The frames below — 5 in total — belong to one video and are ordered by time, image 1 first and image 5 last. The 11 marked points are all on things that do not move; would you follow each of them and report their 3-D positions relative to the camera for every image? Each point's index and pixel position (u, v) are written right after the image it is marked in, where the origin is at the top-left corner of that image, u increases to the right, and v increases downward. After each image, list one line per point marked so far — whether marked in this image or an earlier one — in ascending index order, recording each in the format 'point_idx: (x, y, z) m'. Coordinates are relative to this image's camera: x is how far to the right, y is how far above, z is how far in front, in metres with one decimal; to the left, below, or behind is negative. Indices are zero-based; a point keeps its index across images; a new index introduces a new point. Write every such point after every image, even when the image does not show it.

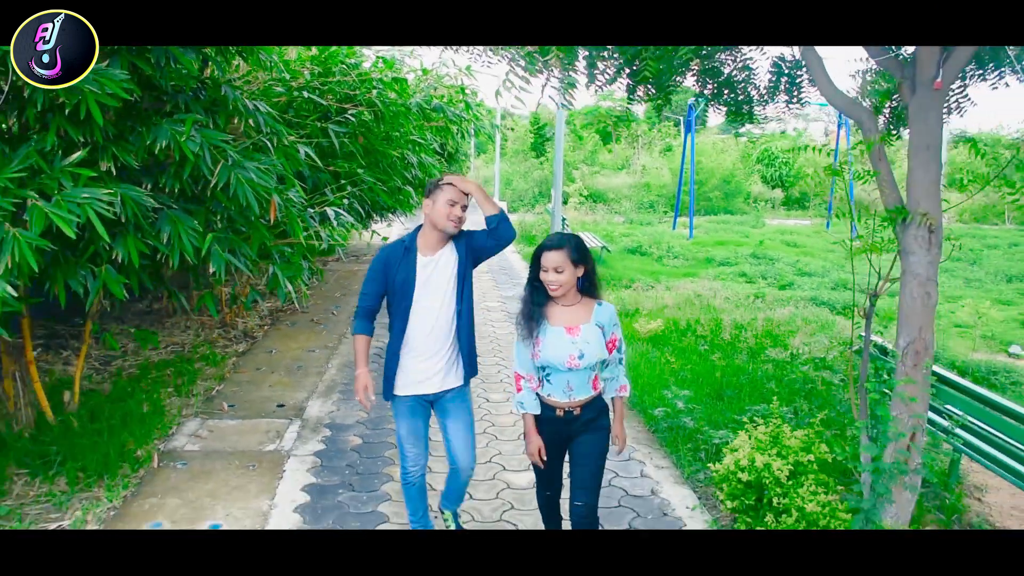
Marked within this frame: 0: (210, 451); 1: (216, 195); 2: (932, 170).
0: (-1.2, -0.7, +4.5) m
1: (-1.1, +0.4, +4.2) m
2: (+1.2, +0.3, +3.2) m
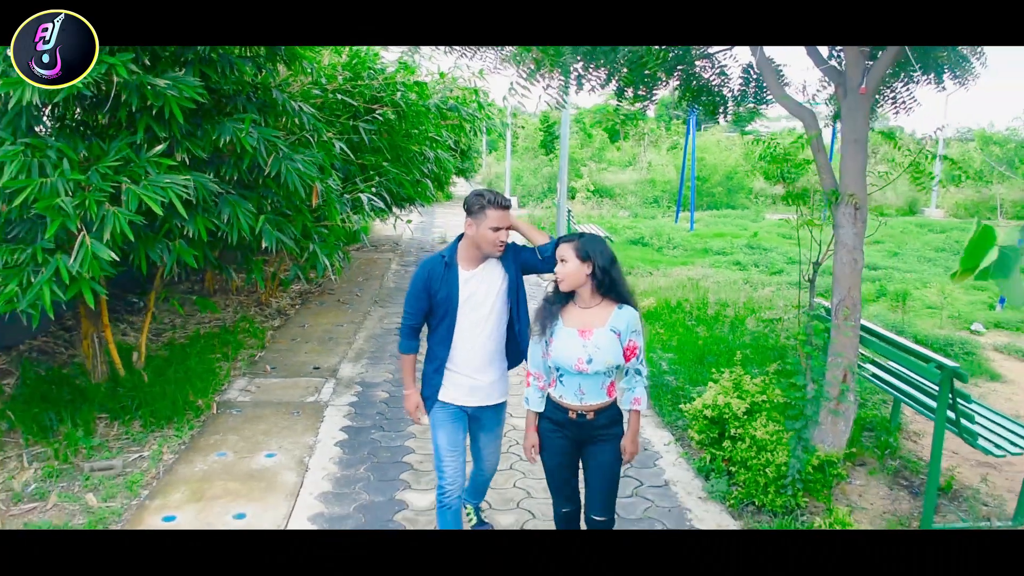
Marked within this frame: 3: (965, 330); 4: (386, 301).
0: (-1.2, -0.5, +5.3) m
1: (-1.1, +0.5, +4.9) m
2: (+1.2, +0.5, +3.9) m
3: (+3.2, -0.3, +7.6) m
4: (-0.9, -0.1, +8.2) m
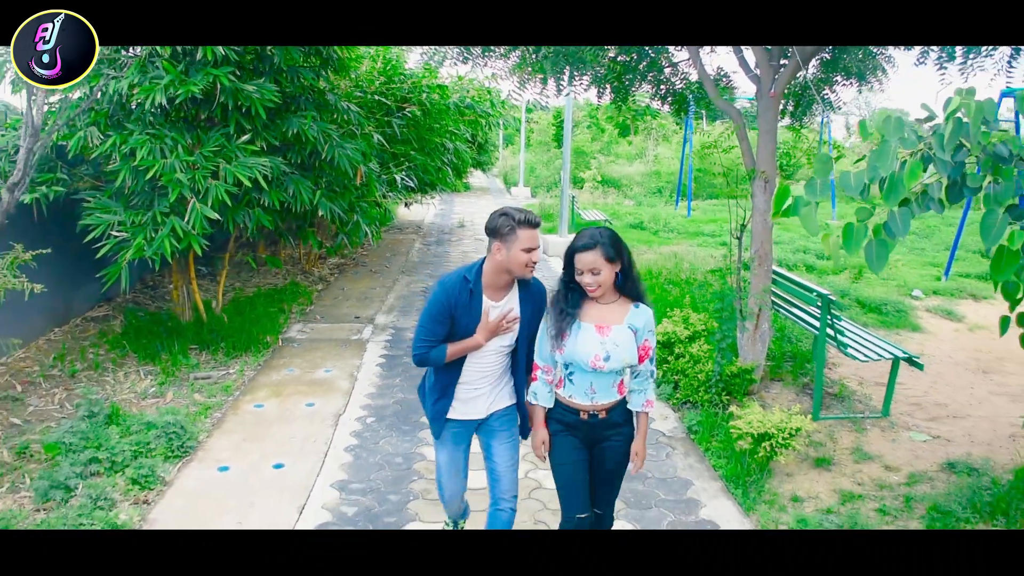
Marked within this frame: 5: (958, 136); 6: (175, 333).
0: (-1.2, -0.3, +6.6) m
1: (-1.1, +0.7, +6.3) m
2: (+1.2, +0.7, +5.2) m
3: (+3.2, -0.1, +8.9) m
4: (-0.9, +0.2, +9.6) m
5: (+1.3, +0.5, +3.2) m
6: (-1.9, -0.3, +6.3) m
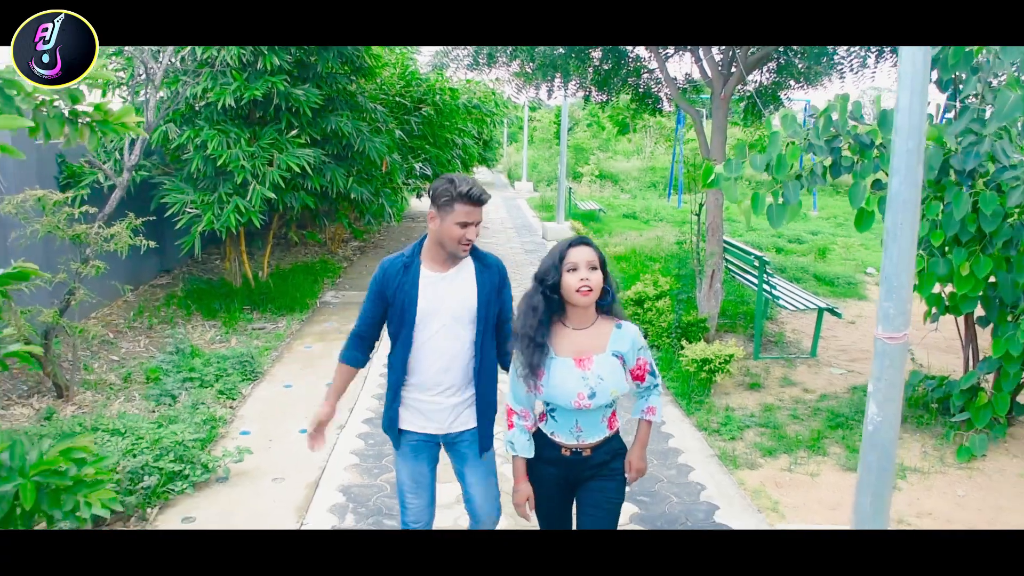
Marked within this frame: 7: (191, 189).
0: (-1.2, -0.1, +7.9) m
1: (-1.1, +0.9, +7.5) m
2: (+1.2, +0.9, +6.4) m
3: (+3.2, +0.1, +10.1) m
4: (-0.9, +0.4, +10.8) m
5: (+1.3, +0.7, +4.4) m
6: (-1.9, -0.1, +7.5) m
7: (-2.0, +0.6, +6.7) m
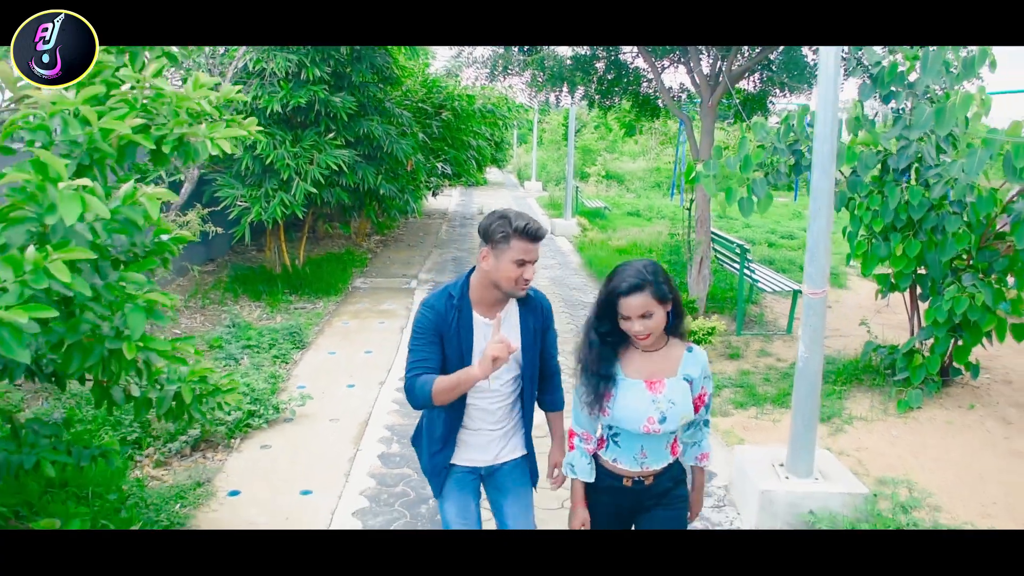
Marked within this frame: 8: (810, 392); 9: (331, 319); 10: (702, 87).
0: (-1.1, 0.0, +8.8) m
1: (-1.0, +1.0, +8.4) m
2: (+1.3, +1.0, +7.3) m
3: (+3.4, +0.2, +11.0) m
4: (-0.7, +0.5, +11.7) m
5: (+1.4, +0.8, +5.3) m
6: (-1.8, +0.1, +8.4) m
7: (-1.9, +0.7, +7.6) m
8: (+1.0, -0.3, +3.6) m
9: (-1.2, -0.2, +7.3) m
10: (+1.3, +1.3, +7.3) m
